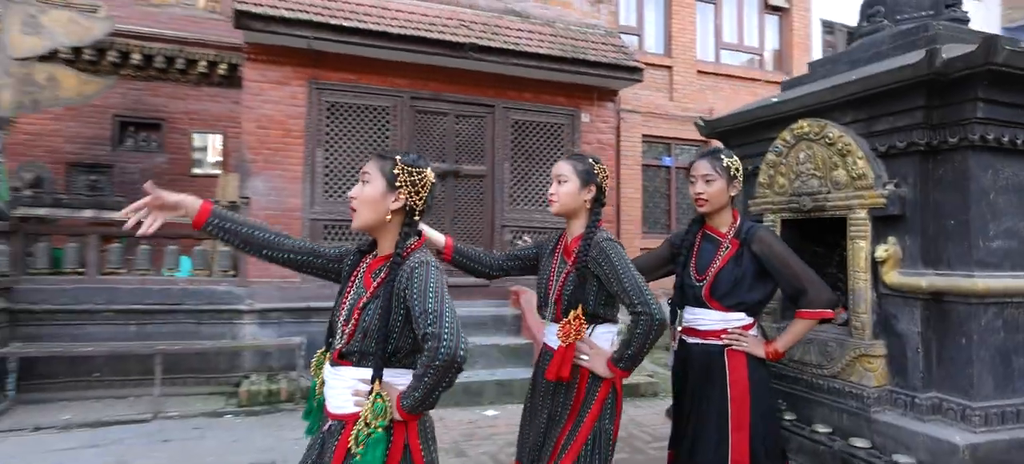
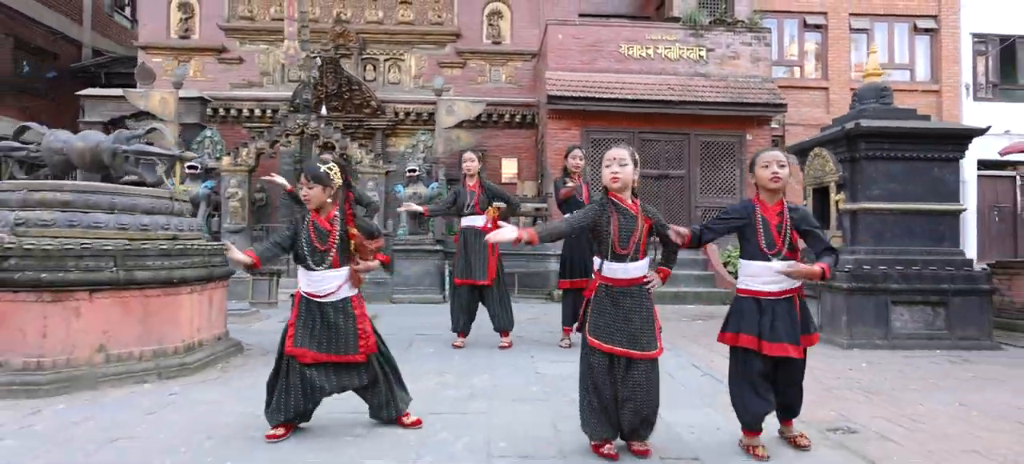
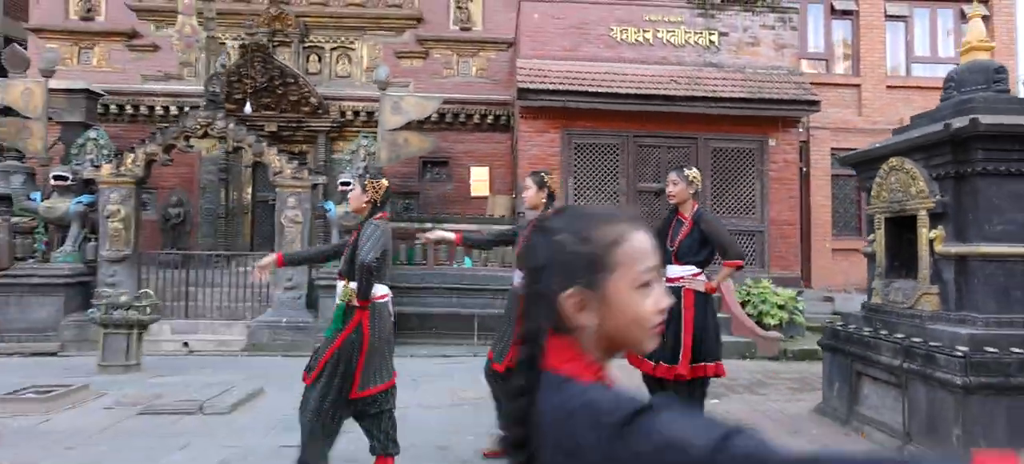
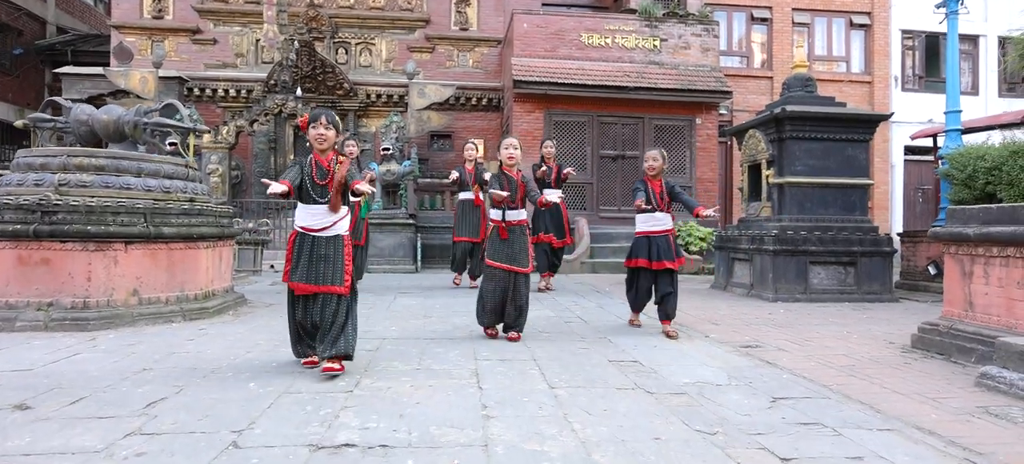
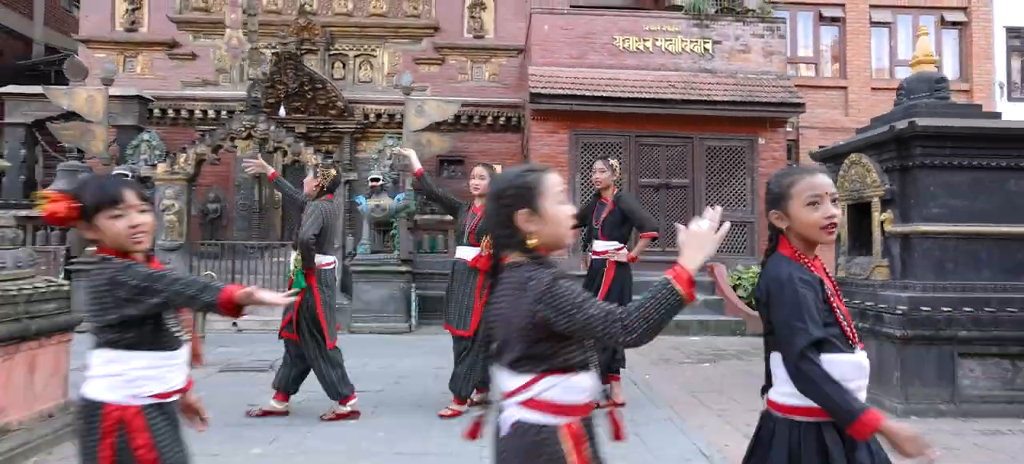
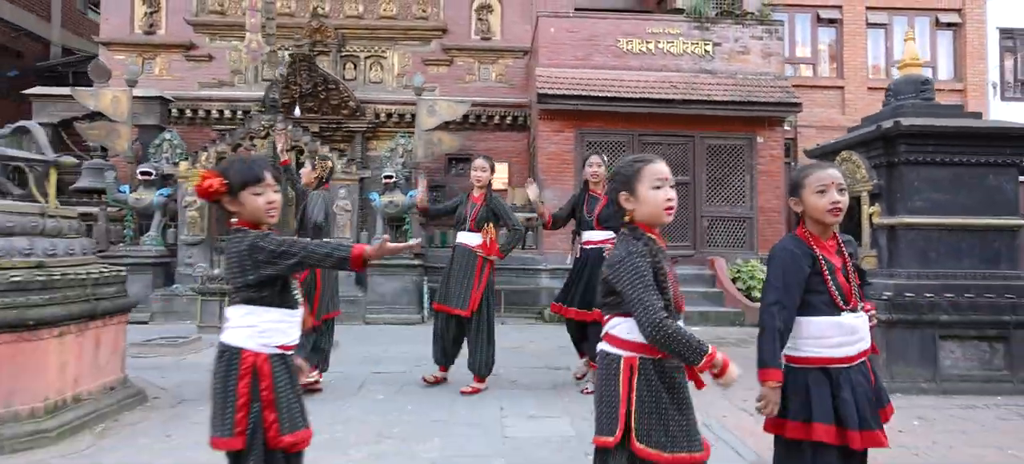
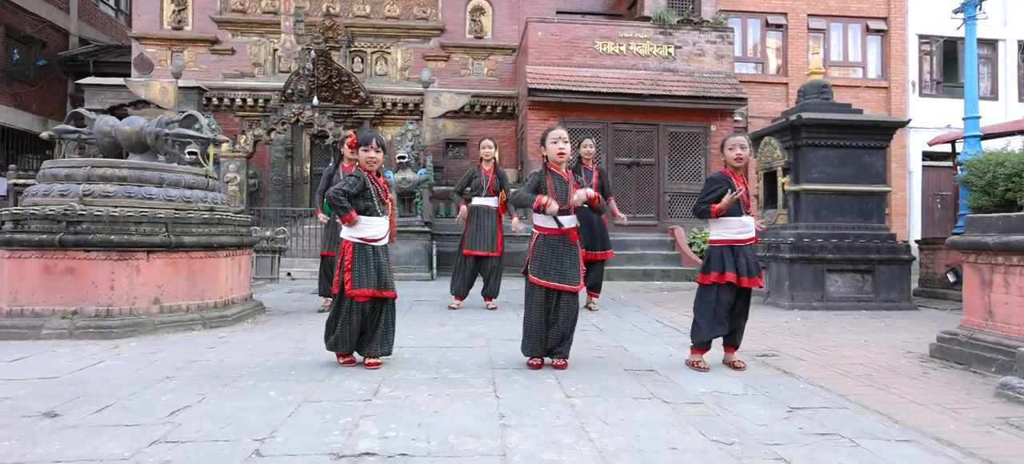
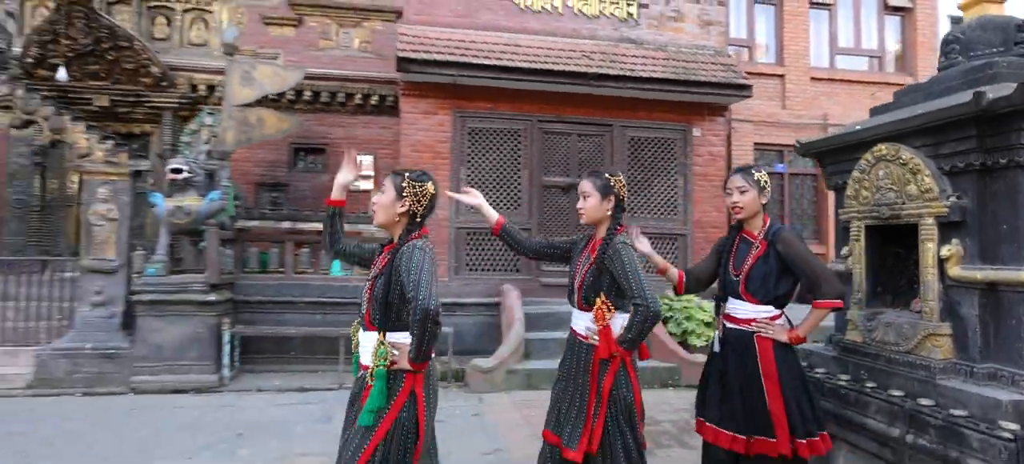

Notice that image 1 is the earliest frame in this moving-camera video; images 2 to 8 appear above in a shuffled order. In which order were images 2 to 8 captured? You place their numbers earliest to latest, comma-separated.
8, 3, 5, 6, 2, 7, 4
